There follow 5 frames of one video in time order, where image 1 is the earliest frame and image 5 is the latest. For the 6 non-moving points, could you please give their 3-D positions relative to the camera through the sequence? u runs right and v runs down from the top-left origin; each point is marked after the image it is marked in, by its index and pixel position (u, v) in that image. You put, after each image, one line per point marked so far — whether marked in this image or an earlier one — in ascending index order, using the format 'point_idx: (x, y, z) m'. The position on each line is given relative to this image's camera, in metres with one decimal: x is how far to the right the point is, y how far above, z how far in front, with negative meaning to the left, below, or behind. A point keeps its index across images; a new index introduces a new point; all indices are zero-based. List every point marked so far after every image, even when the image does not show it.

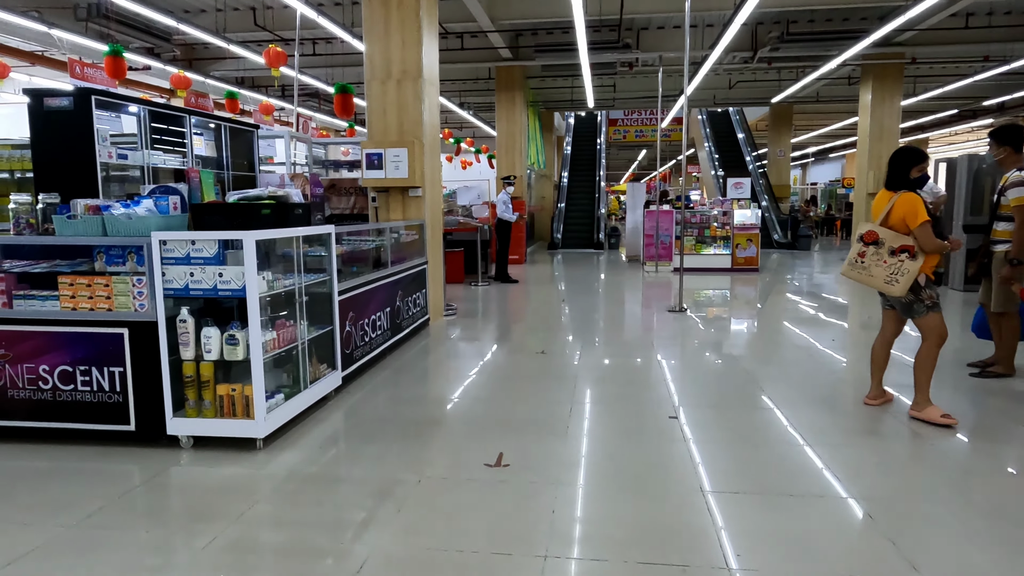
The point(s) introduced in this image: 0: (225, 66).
0: (-5.3, +4.1, +12.1) m
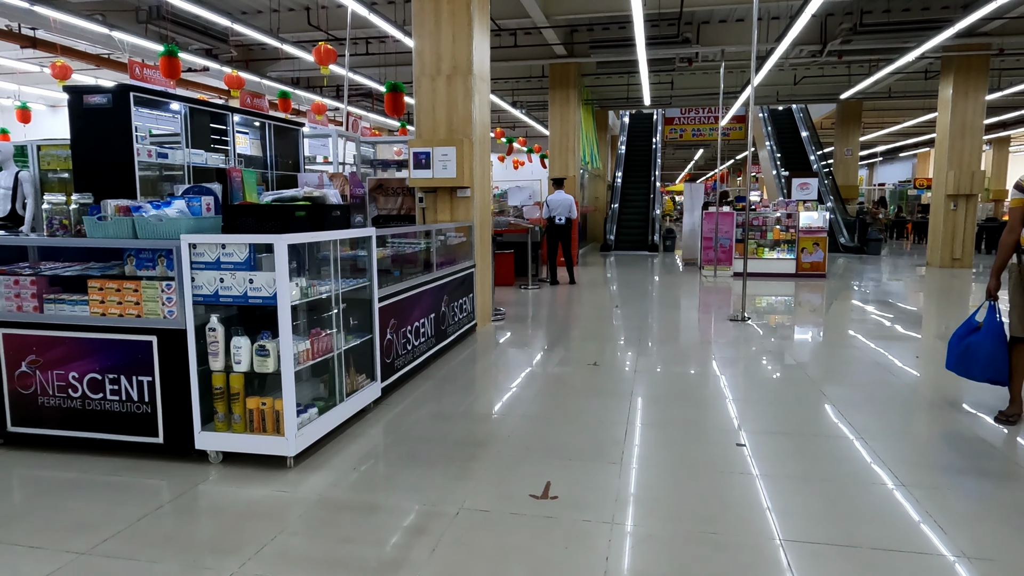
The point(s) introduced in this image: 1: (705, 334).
0: (-4.3, +4.1, +12.2) m
1: (+1.9, -0.4, +6.4) m
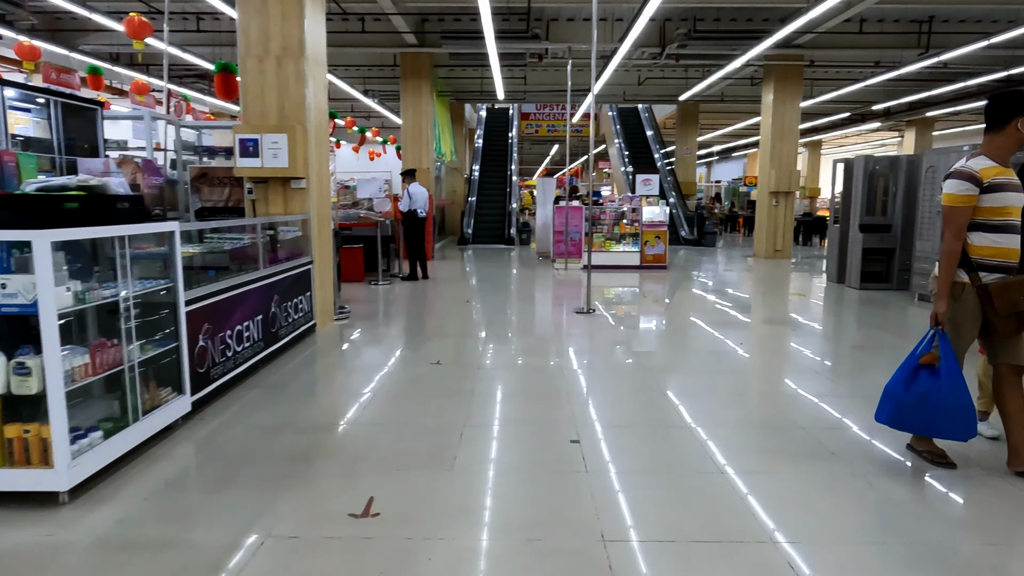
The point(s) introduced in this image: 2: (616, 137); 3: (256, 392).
0: (-6.9, +4.1, +10.9) m
1: (+0.4, -0.4, +6.5) m
2: (+2.8, +4.0, +17.6) m
3: (-1.5, -0.6, +3.8) m
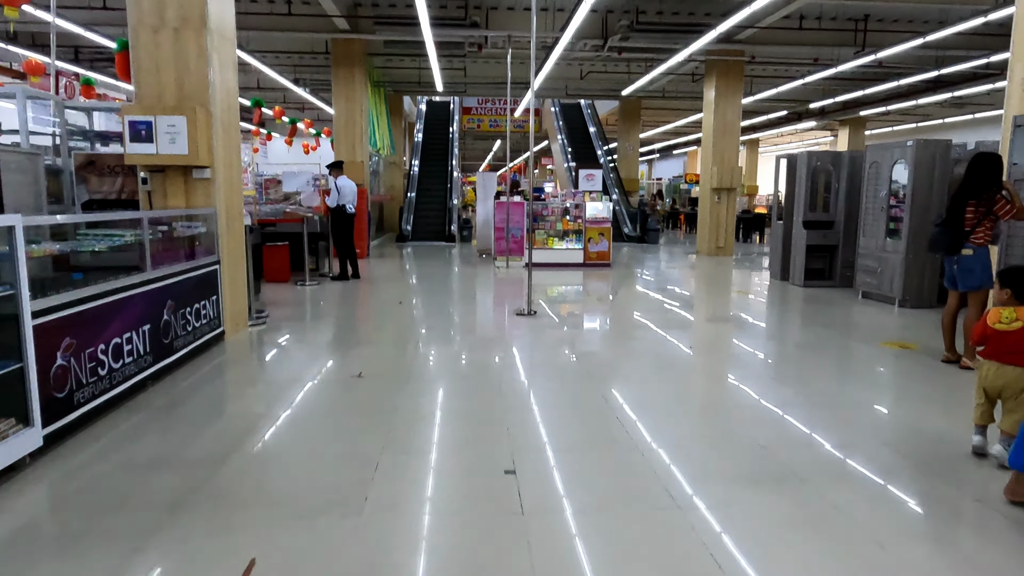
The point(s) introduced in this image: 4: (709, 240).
0: (-7.8, +4.0, +9.8) m
1: (-0.2, -0.4, +6.1) m
2: (+1.2, +4.1, +17.3) m
3: (-1.8, -0.6, +3.2) m
4: (+3.6, +0.9, +12.3) m
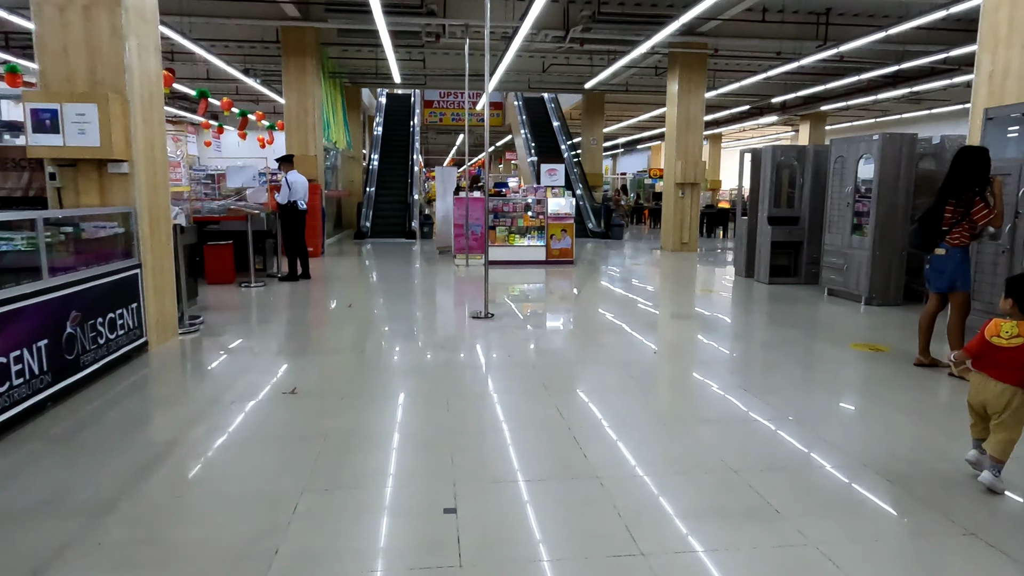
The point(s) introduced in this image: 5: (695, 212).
0: (-8.4, +4.0, +9.1) m
1: (-0.5, -0.4, +5.7) m
2: (+0.2, +4.1, +17.0) m
3: (-2.0, -0.7, +2.8) m
4: (+2.9, +0.9, +12.1) m
5: (+3.3, +1.4, +12.0) m
